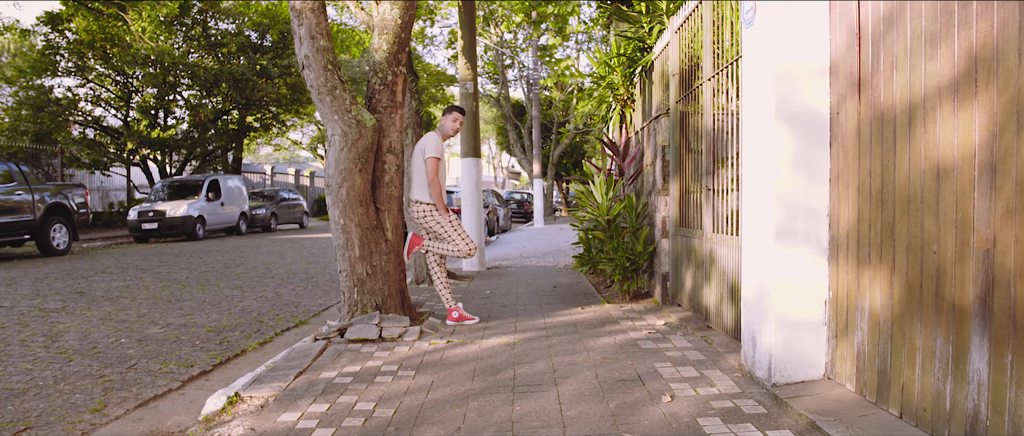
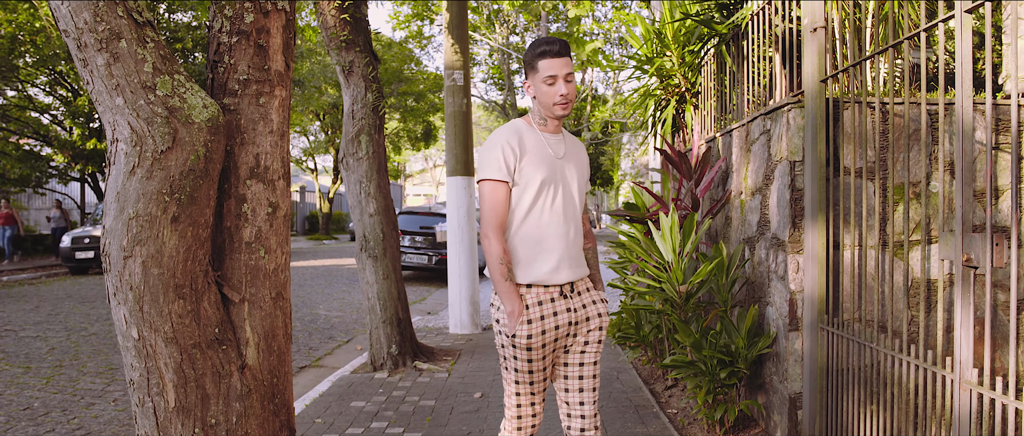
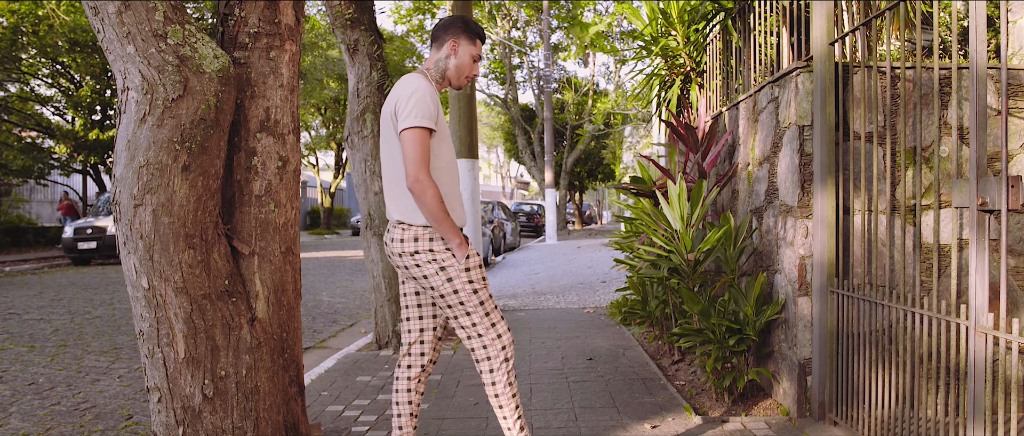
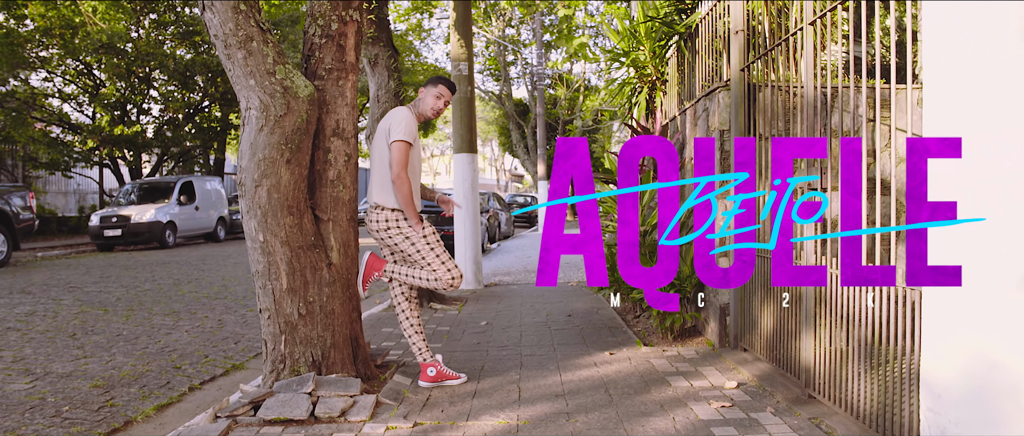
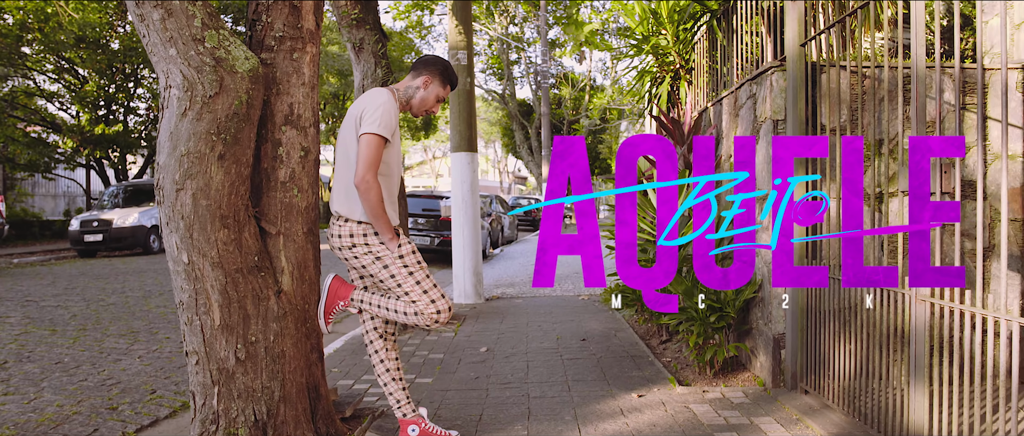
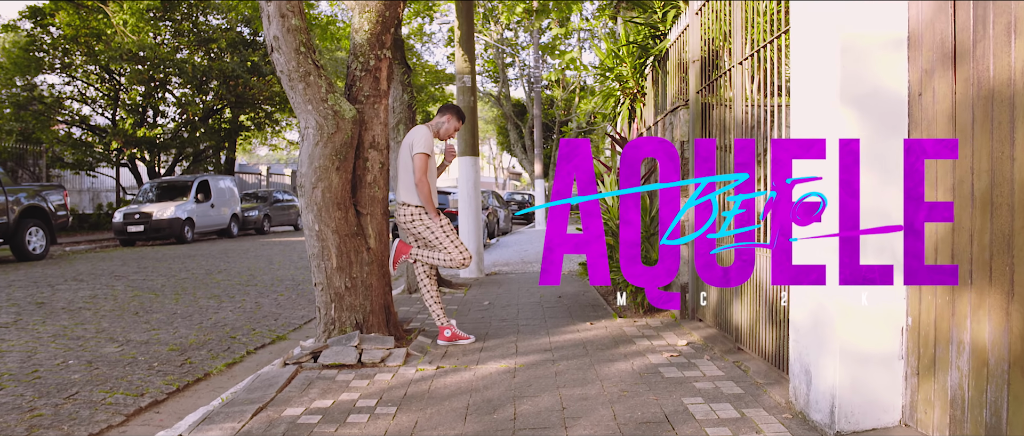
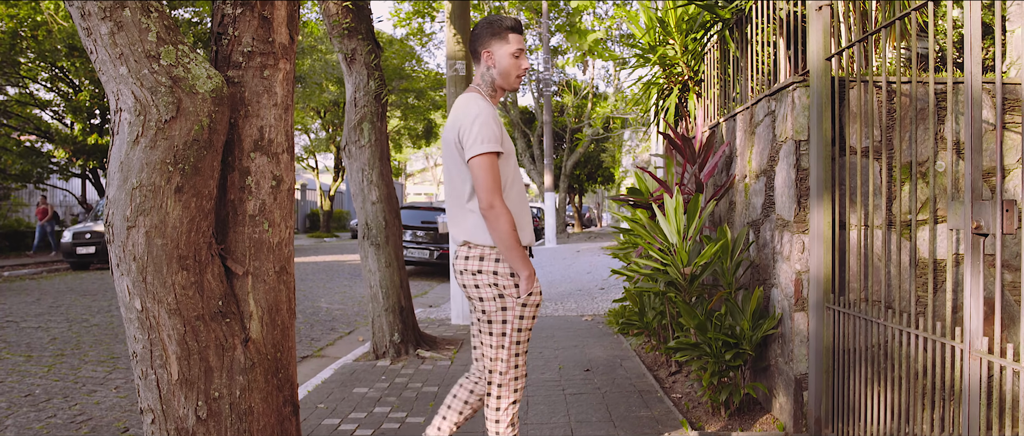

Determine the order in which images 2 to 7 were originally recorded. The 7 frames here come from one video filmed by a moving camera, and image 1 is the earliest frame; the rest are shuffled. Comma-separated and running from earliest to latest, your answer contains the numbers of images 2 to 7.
6, 4, 5, 3, 7, 2
